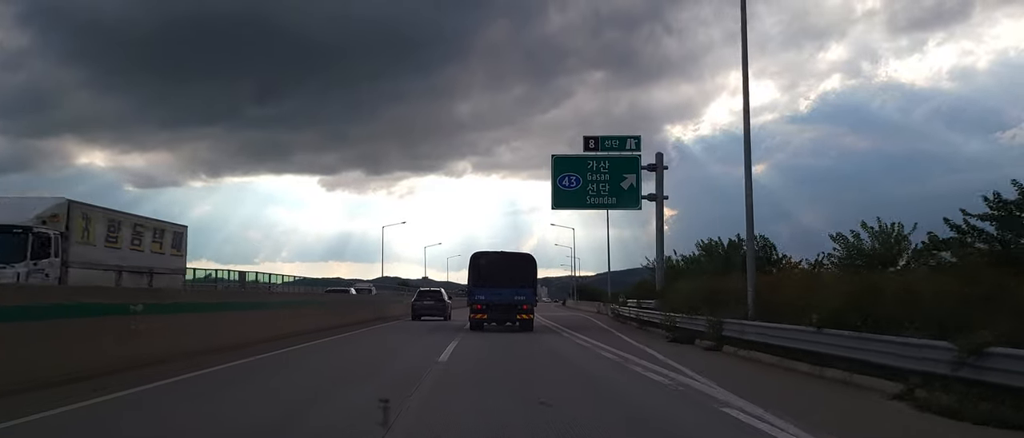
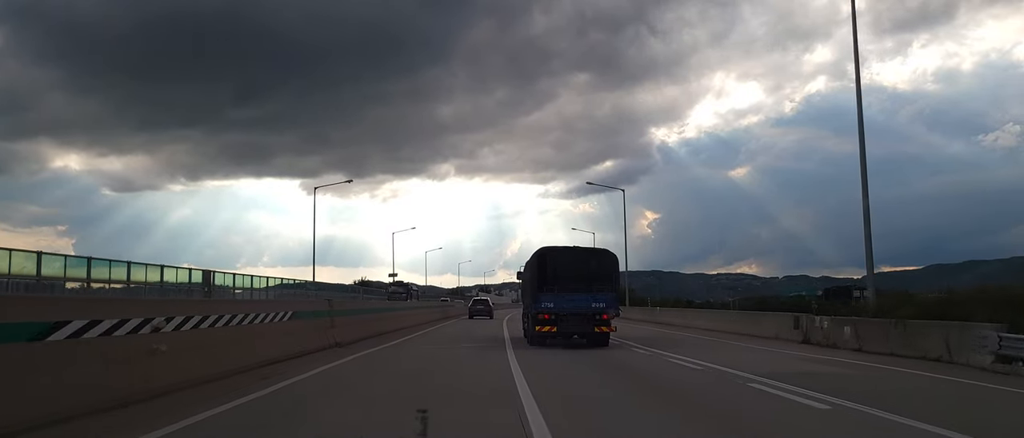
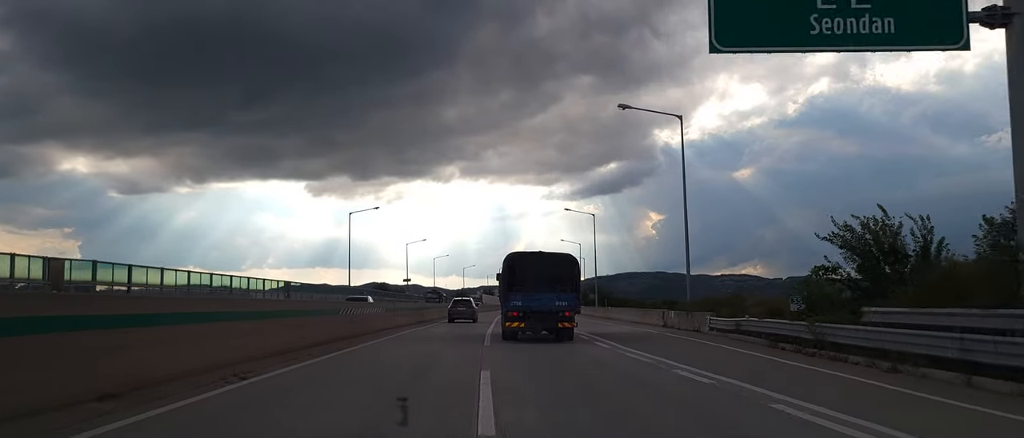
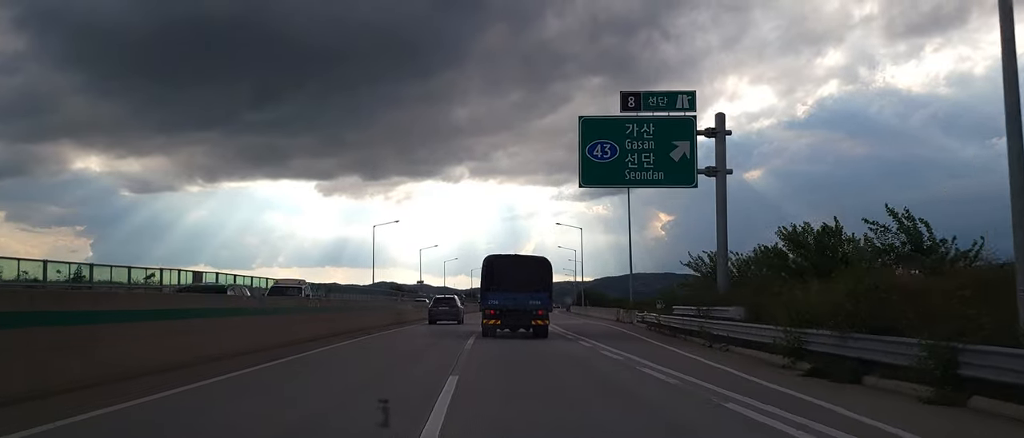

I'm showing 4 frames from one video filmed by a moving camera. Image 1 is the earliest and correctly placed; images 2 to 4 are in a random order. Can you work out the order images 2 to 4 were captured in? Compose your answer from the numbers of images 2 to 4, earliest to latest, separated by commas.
4, 3, 2
